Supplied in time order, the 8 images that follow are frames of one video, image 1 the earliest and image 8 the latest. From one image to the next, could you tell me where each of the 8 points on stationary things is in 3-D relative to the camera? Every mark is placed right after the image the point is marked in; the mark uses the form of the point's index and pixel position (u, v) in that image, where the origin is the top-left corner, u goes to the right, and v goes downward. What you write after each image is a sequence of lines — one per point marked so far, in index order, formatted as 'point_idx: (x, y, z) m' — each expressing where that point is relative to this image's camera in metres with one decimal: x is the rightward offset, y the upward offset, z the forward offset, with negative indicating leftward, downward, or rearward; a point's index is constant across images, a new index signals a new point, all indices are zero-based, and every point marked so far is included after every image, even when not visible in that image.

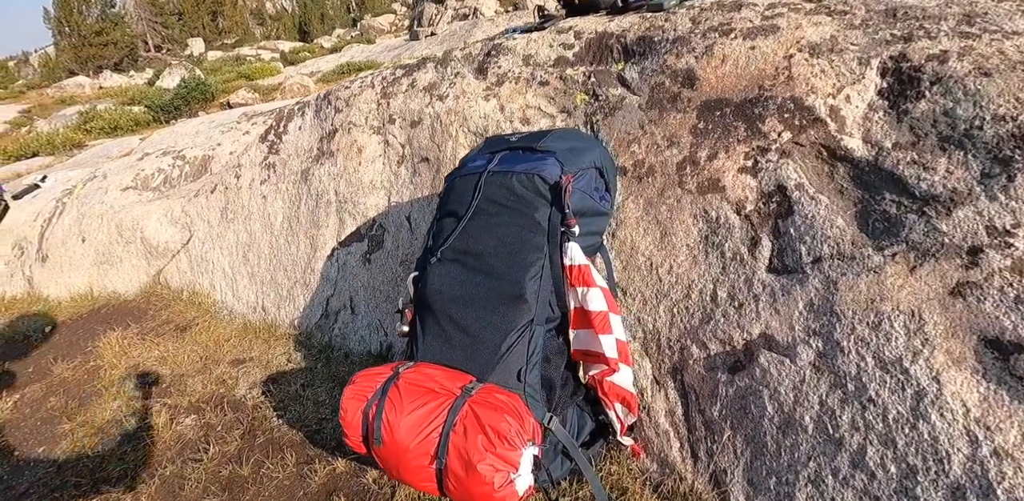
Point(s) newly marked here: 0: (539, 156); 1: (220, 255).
0: (+0.1, +0.5, +2.8) m
1: (-3.0, -0.1, +5.7) m
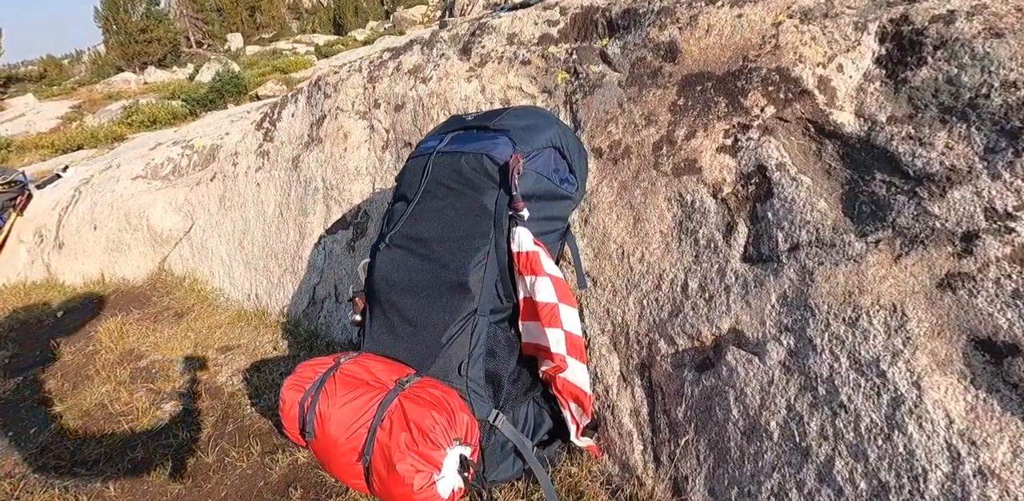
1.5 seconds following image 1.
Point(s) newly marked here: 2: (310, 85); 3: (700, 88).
0: (-0.1, +0.6, +2.6) m
1: (-3.1, +0.1, +5.8) m
2: (-2.0, +1.6, +5.4) m
3: (+1.0, +0.9, +3.0) m
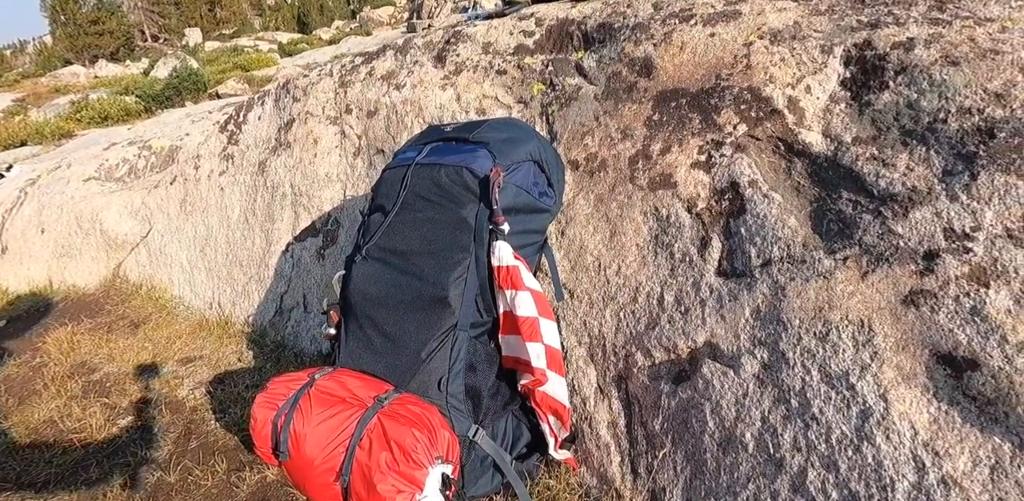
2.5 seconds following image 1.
0: (-0.2, +0.5, +2.6) m
1: (-3.4, 0.0, +5.5) m
2: (-2.2, +1.5, +5.2) m
3: (+0.9, +0.8, +3.1) m
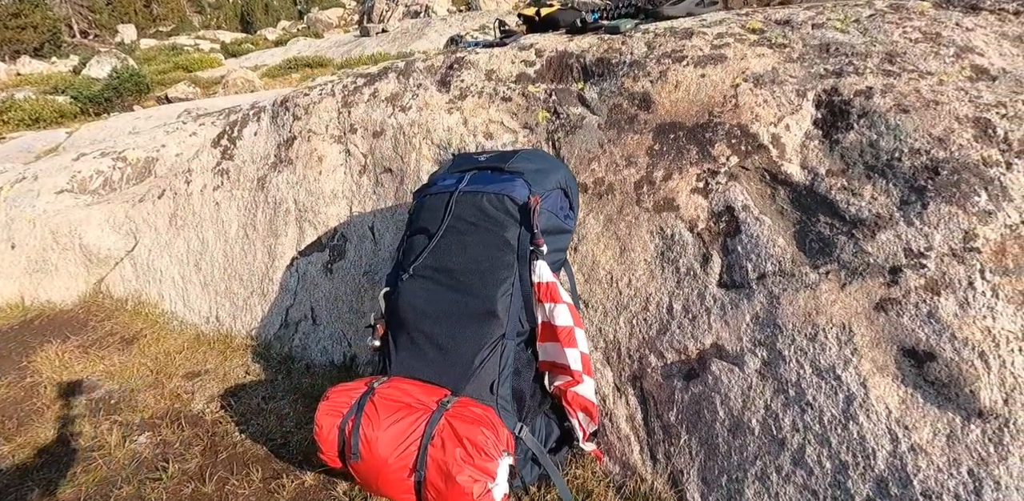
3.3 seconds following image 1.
0: (0.0, +0.4, +3.0) m
1: (-3.5, -0.1, +5.6) m
2: (-2.3, +1.4, +5.4) m
3: (+1.0, +0.7, +3.5) m
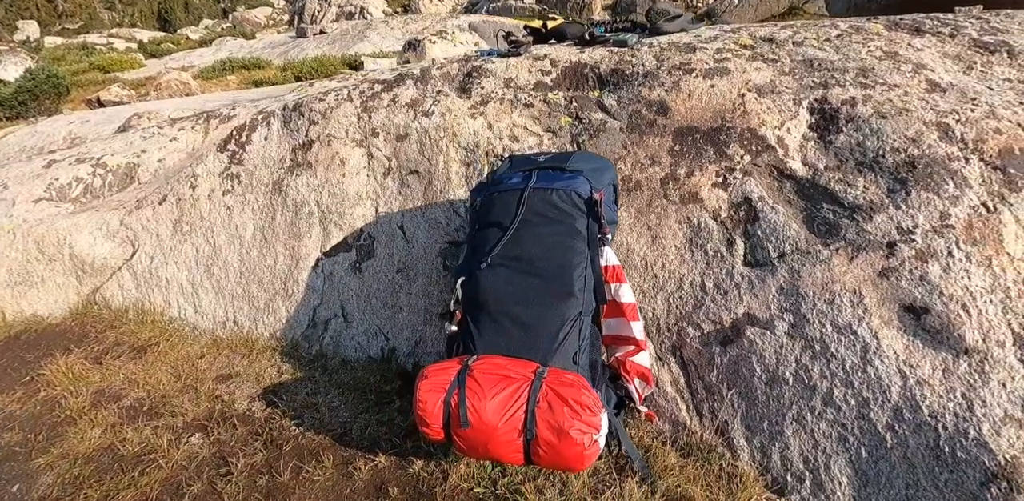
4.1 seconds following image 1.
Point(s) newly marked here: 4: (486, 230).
0: (+0.4, +0.5, +3.4) m
1: (-3.4, -0.2, +5.5) m
2: (-2.2, +1.4, +5.5) m
3: (+1.3, +0.8, +4.1) m
4: (-0.2, +0.1, +3.4) m
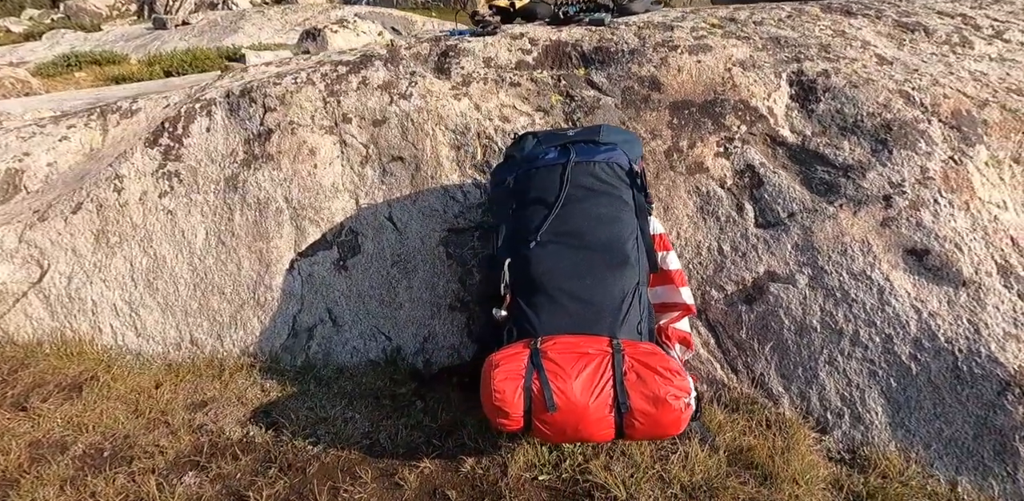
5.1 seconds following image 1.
0: (+0.6, +0.6, +3.4) m
1: (-3.4, -0.3, +4.7) m
2: (-2.5, +1.3, +4.8) m
3: (+1.4, +1.1, +4.2) m
4: (+0.1, +0.3, +3.3) m
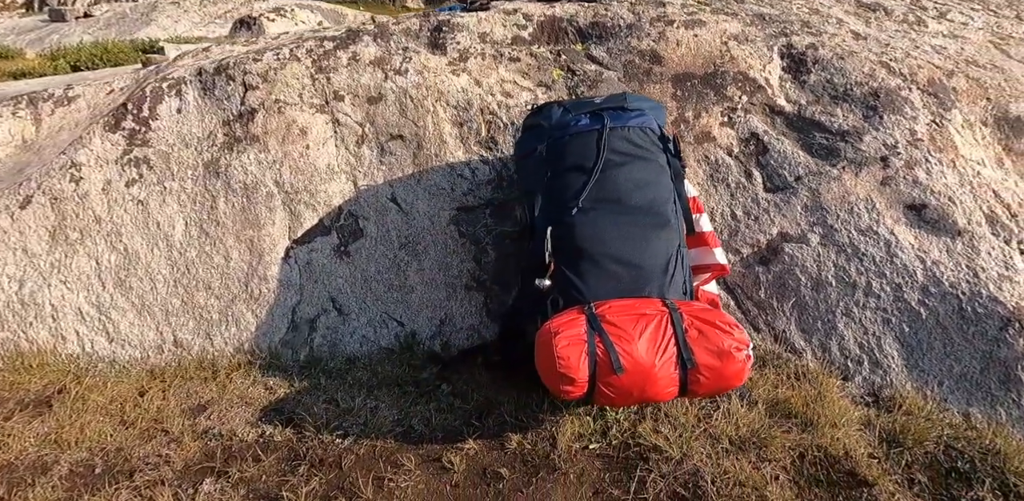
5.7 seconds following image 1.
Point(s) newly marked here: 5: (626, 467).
0: (+0.8, +0.8, +3.4) m
1: (-3.3, -0.3, +4.1) m
2: (-2.5, +1.4, +4.4) m
3: (+1.4, +1.3, +4.3) m
4: (+0.3, +0.4, +3.2) m
5: (+0.7, -1.3, +3.2) m
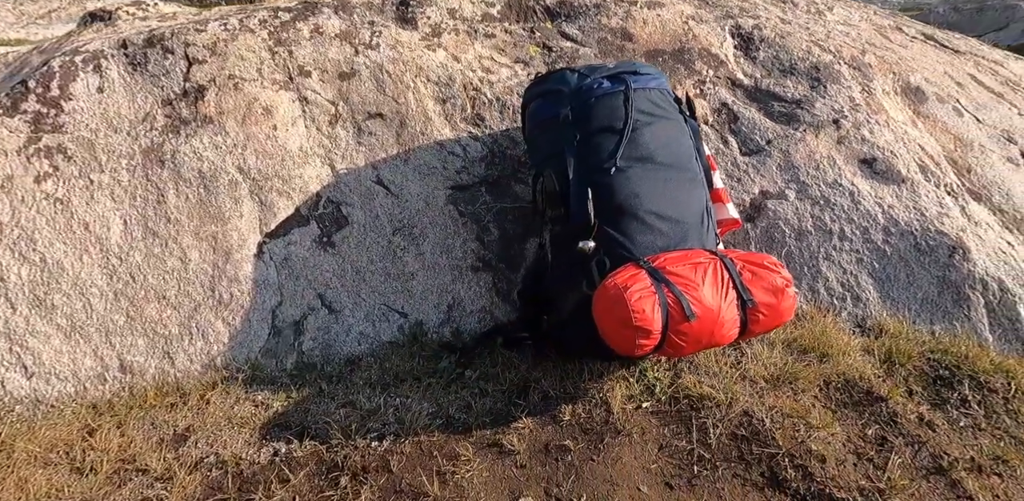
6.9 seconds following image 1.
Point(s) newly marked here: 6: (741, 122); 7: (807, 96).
0: (+0.9, +1.1, +3.5) m
1: (-3.2, -0.4, +3.2) m
2: (-2.6, +1.4, +3.7) m
3: (+1.2, +1.6, +4.5) m
4: (+0.5, +0.7, +3.2) m
5: (+1.0, -1.0, +3.2) m
6: (+1.8, +1.0, +4.4) m
7: (+2.4, +1.3, +4.5) m
